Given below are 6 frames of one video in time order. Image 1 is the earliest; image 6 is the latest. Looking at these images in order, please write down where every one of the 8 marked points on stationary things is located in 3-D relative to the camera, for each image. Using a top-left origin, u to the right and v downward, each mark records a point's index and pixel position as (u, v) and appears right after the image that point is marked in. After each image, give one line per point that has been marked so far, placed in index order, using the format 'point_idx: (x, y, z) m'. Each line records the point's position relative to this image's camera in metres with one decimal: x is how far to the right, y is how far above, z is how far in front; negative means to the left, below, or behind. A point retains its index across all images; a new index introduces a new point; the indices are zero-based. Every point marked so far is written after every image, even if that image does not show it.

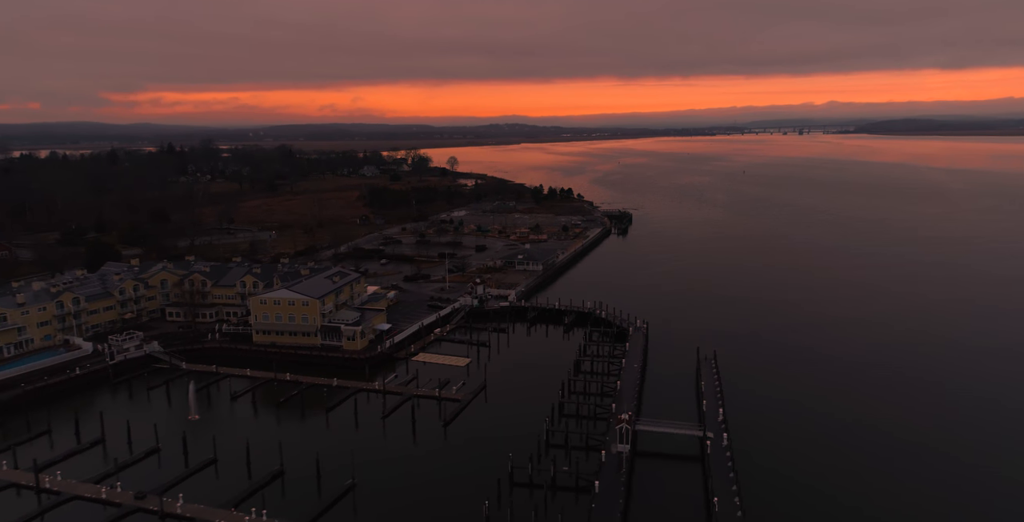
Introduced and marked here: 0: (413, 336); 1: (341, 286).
0: (-2.3, -1.8, +16.0) m
1: (-4.0, -0.6, +16.1) m
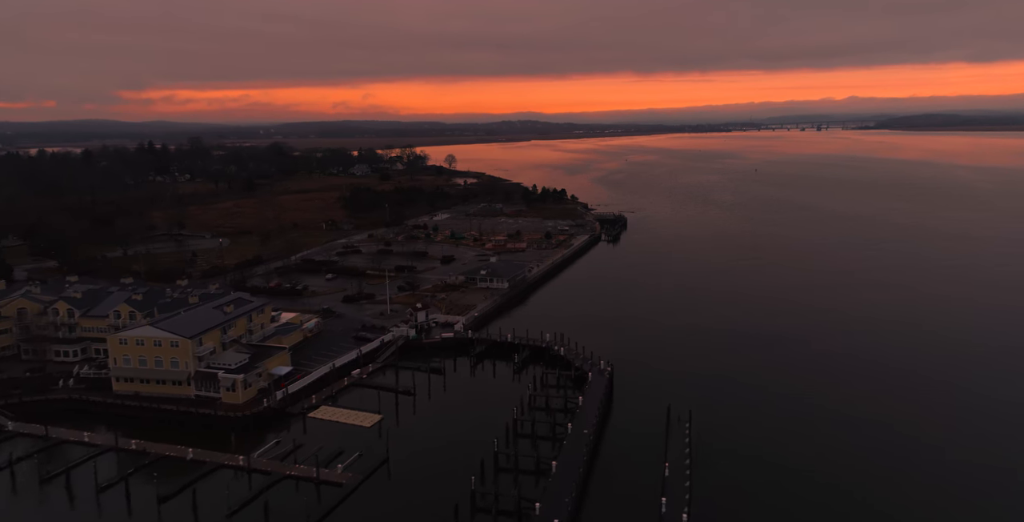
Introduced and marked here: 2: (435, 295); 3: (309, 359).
0: (-3.7, -2.3, +12.9) m
1: (-5.3, -1.1, +13.0) m
2: (-2.2, -1.0, +19.4) m
3: (-4.0, -2.0, +13.7) m
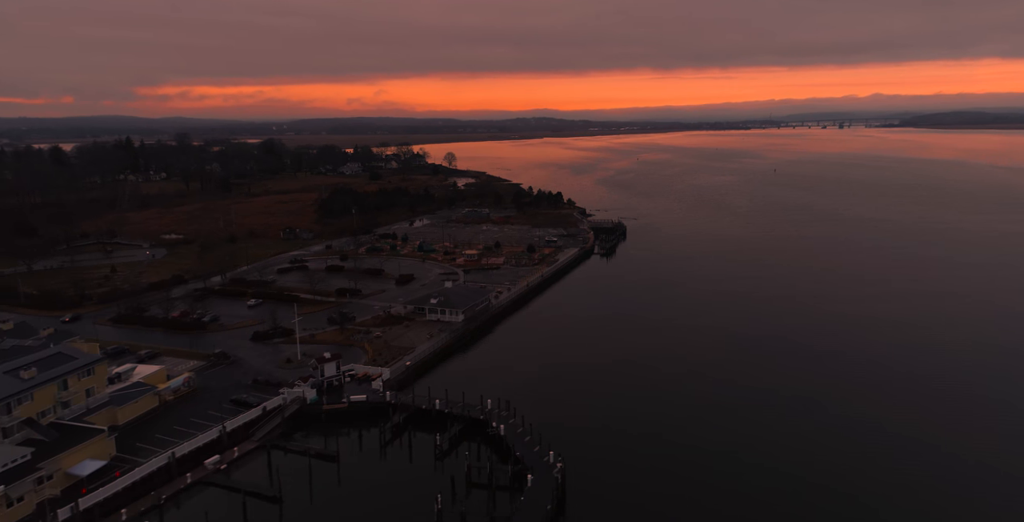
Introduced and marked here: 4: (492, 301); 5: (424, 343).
0: (-4.9, -2.9, +9.0) m
1: (-6.6, -1.7, +9.2) m
2: (-3.3, -1.7, +15.5) m
3: (-5.3, -2.6, +9.8) m
4: (-0.5, -1.1, +18.5) m
5: (-1.9, -1.8, +15.1) m
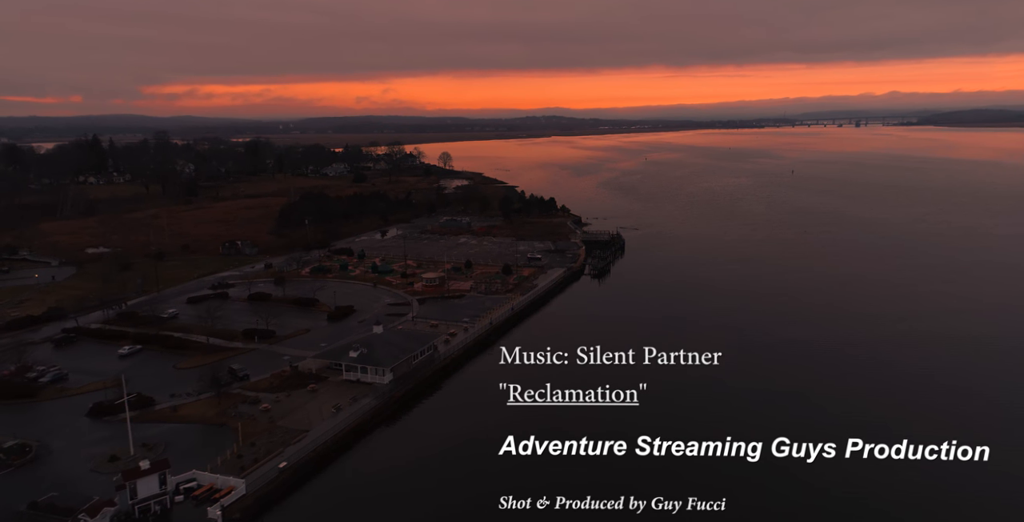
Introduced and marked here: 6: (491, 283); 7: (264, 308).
0: (-6.0, -3.7, +4.9) m
1: (-7.7, -2.5, +5.1) m
2: (-4.3, -2.4, +11.3) m
3: (-6.4, -3.4, +5.7) m
4: (-1.5, -1.8, +14.3) m
5: (-3.0, -2.5, +10.9) m
6: (-0.6, -0.7, +19.6) m
7: (-6.2, -1.2, +17.2) m
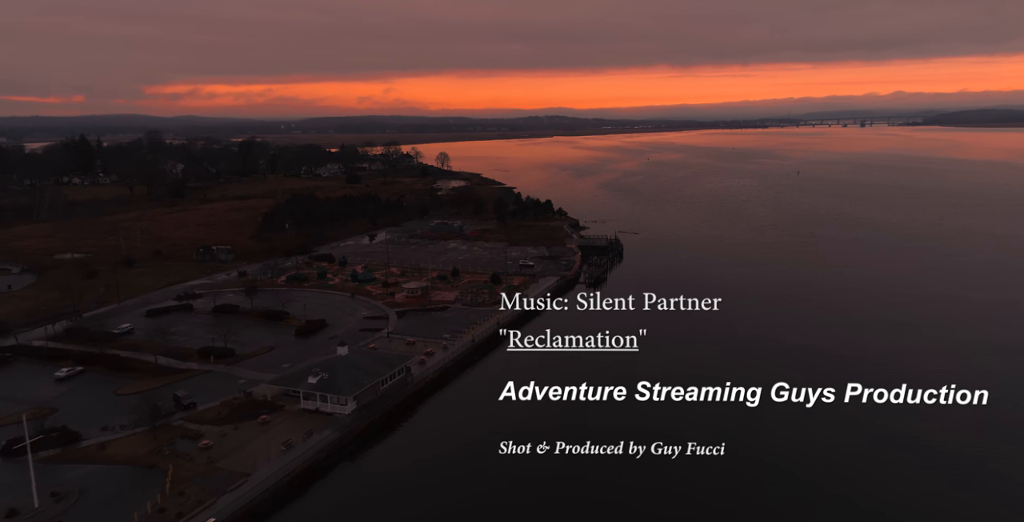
0: (-6.4, -3.9, +3.5) m
1: (-8.1, -2.7, +3.7) m
2: (-4.7, -2.6, +9.9) m
3: (-6.7, -3.6, +4.3) m
4: (-1.9, -2.1, +12.9) m
5: (-3.3, -2.8, +9.5) m
6: (-0.9, -0.9, +18.2) m
7: (-6.6, -1.4, +15.8) m
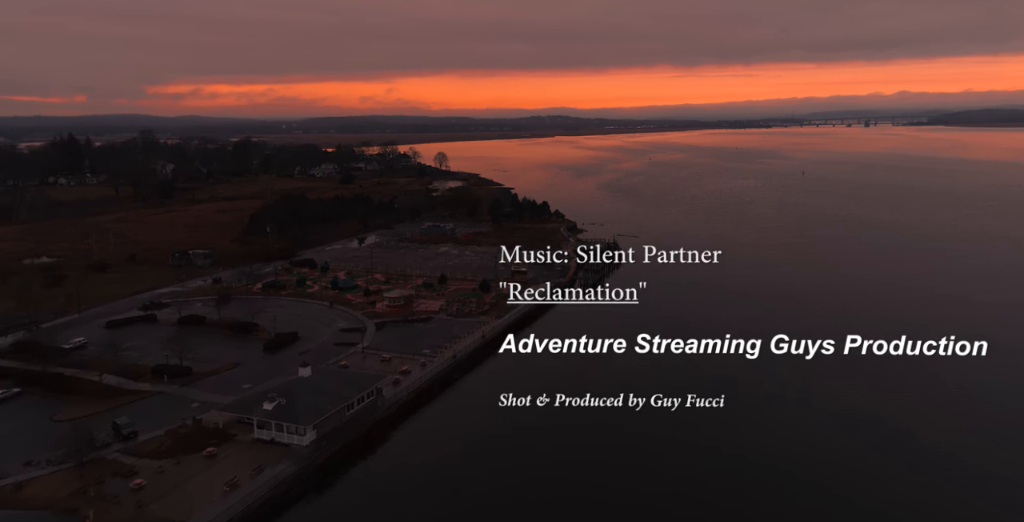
0: (-6.7, -4.1, +2.3) m
1: (-8.4, -2.9, +2.5) m
2: (-5.0, -2.8, +8.7) m
3: (-7.1, -3.8, +3.1) m
4: (-2.1, -2.2, +11.7) m
5: (-3.6, -3.0, +8.3) m
6: (-1.2, -1.1, +17.0) m
7: (-6.8, -1.6, +14.6) m
